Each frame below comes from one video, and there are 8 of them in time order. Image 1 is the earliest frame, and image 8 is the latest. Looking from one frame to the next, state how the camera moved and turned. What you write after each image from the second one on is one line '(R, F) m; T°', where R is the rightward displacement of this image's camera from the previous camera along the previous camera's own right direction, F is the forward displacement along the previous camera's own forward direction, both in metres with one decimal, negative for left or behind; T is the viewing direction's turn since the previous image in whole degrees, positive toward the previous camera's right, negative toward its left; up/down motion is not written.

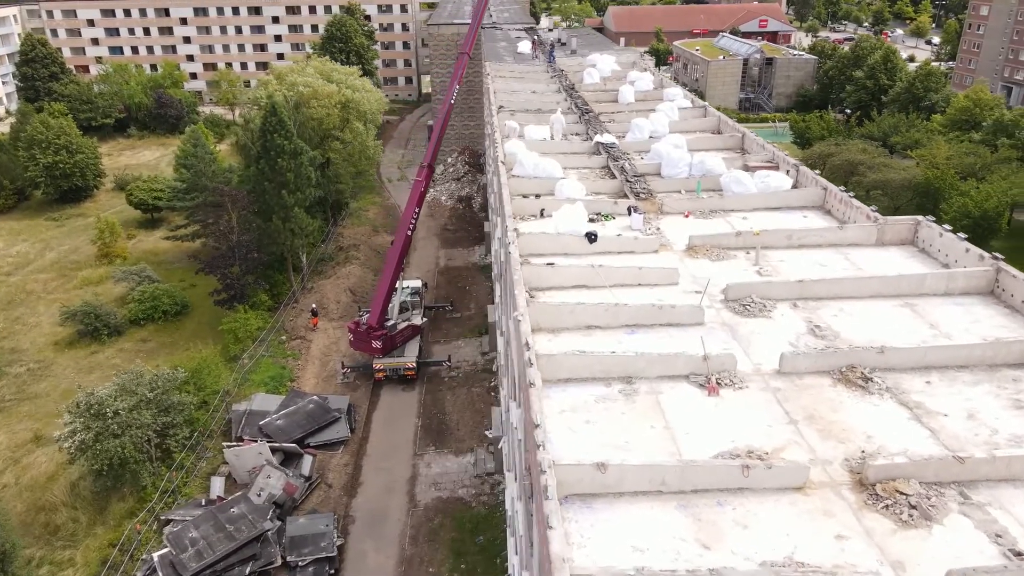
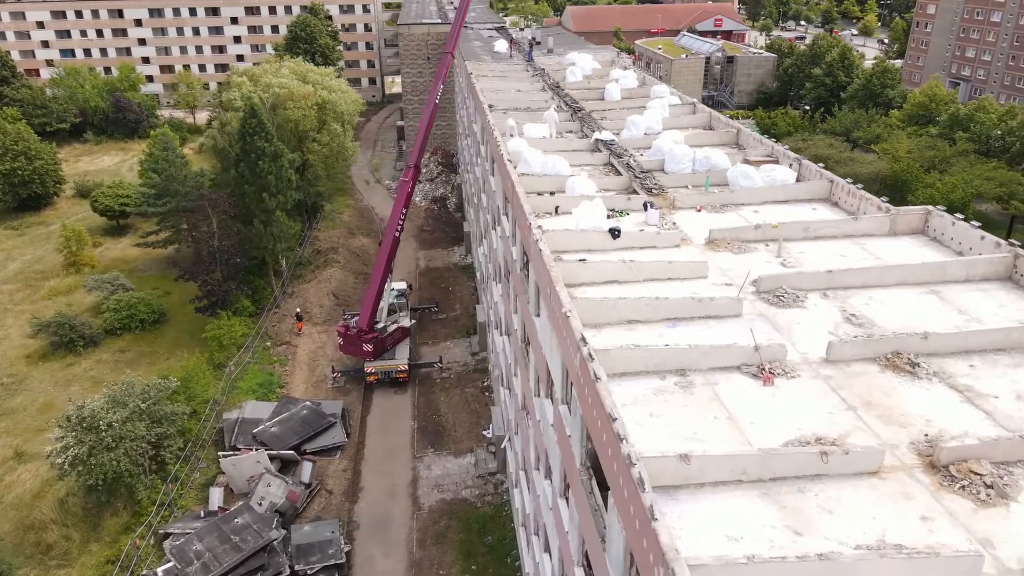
(-1.5, +0.1) m; +3°
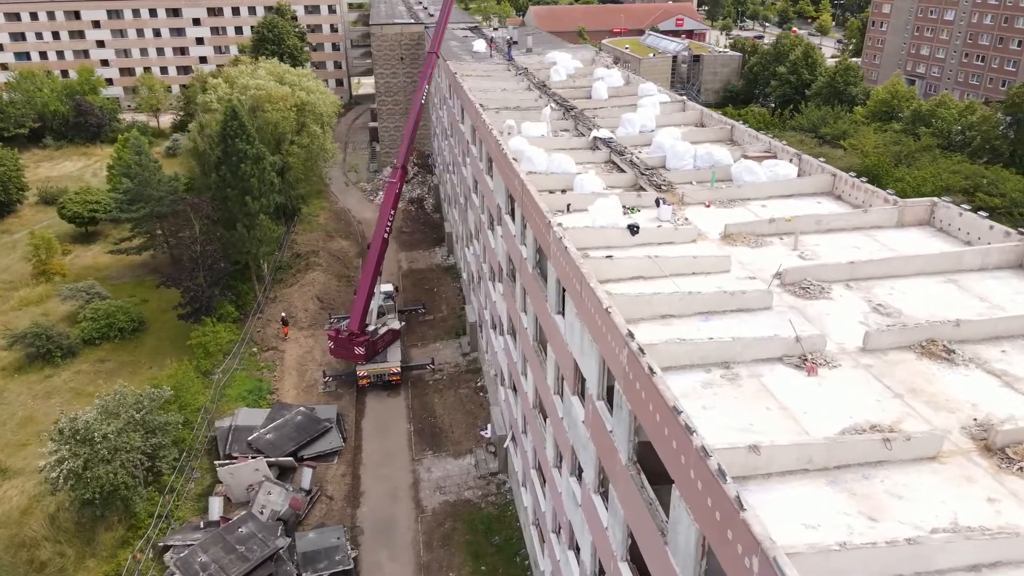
(-1.3, +0.1) m; +3°
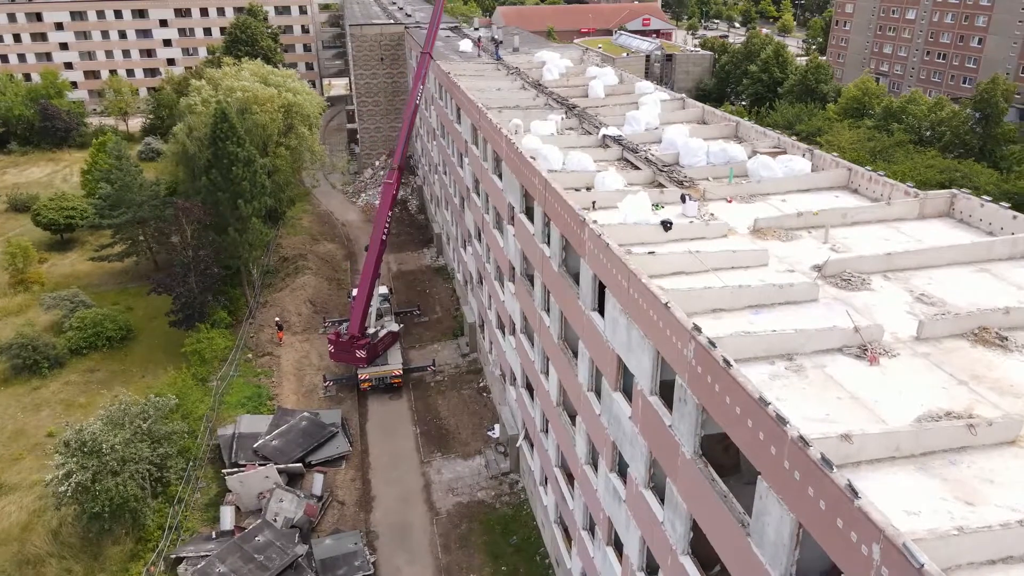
(-1.5, +0.1) m; +3°
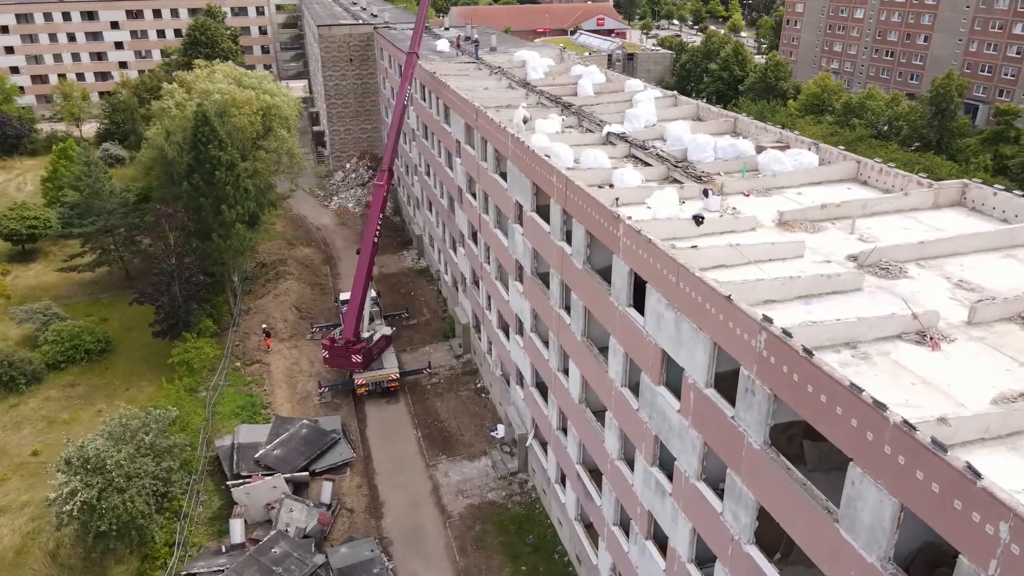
(-1.8, +0.1) m; +3°
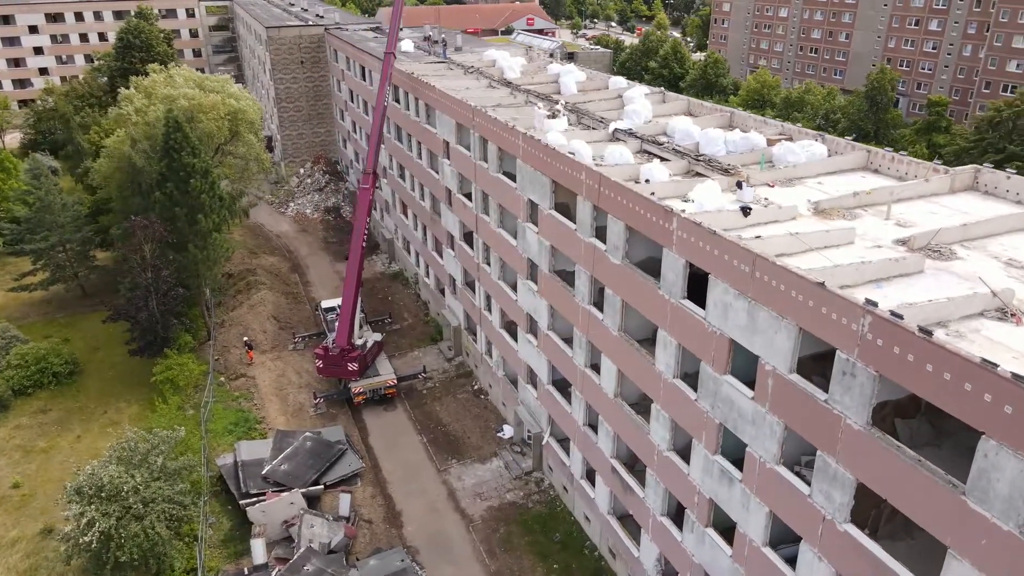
(-2.9, +0.2) m; +5°
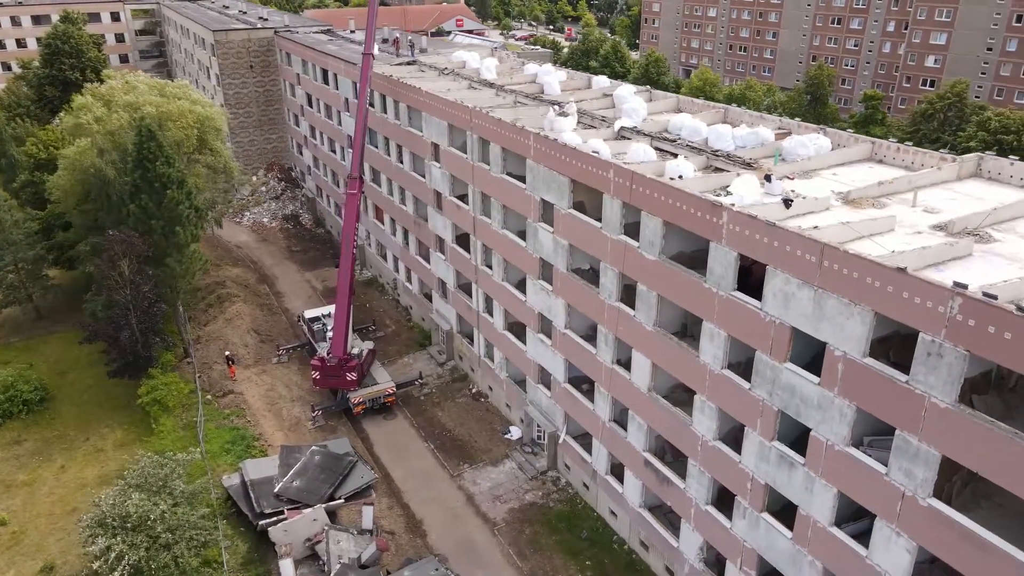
(-2.9, +0.2) m; +5°
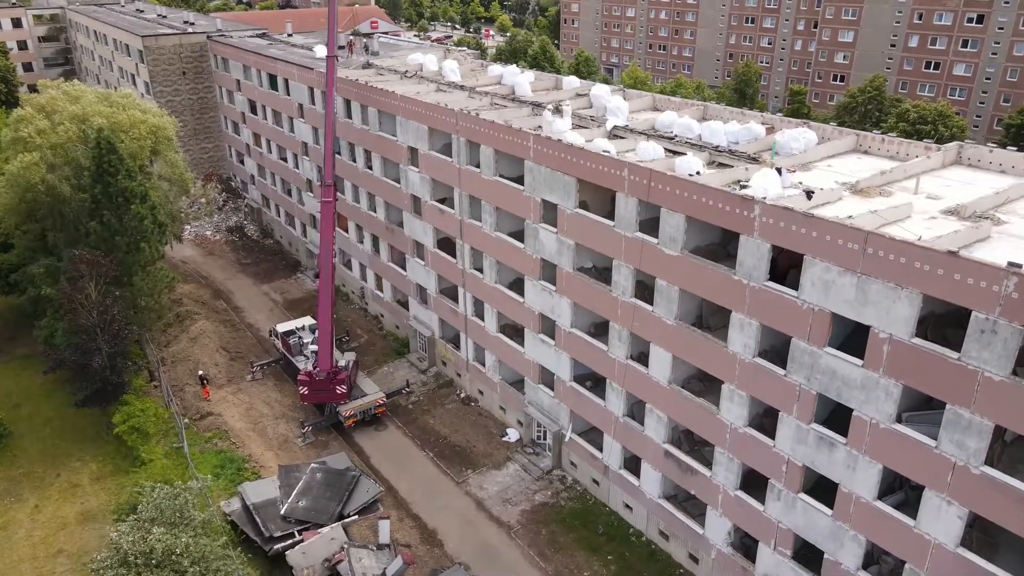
(-2.9, +0.2) m; +6°
